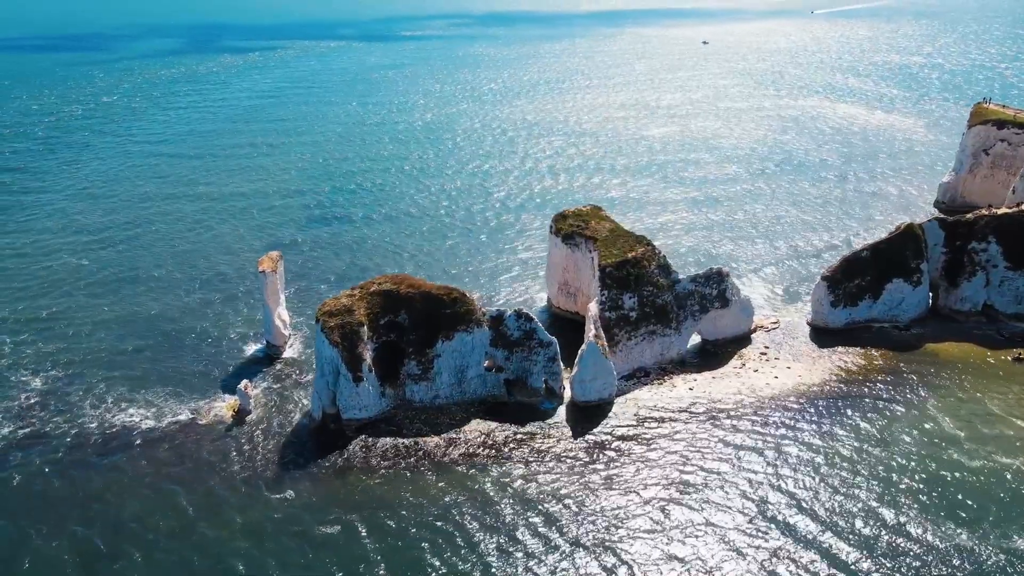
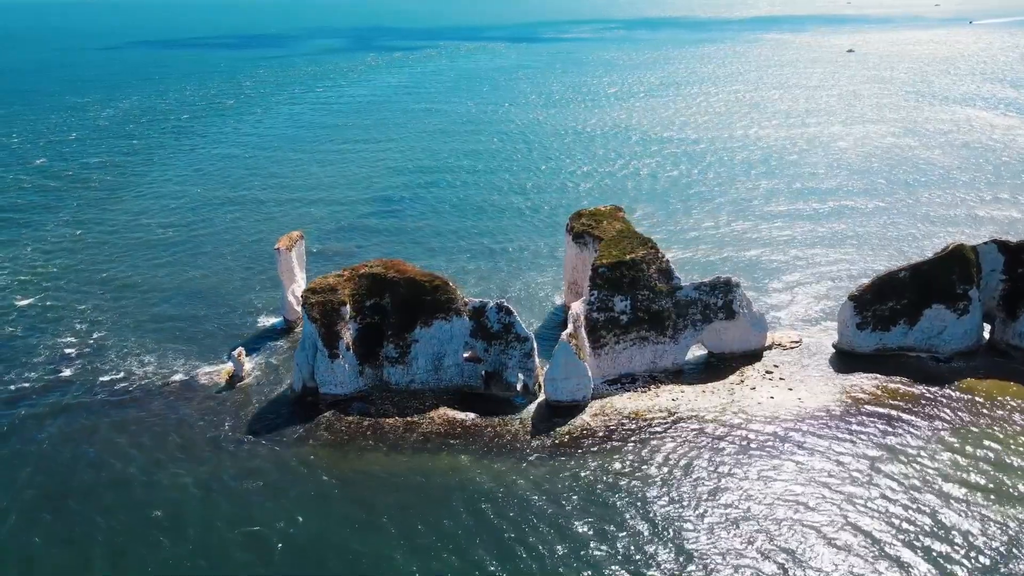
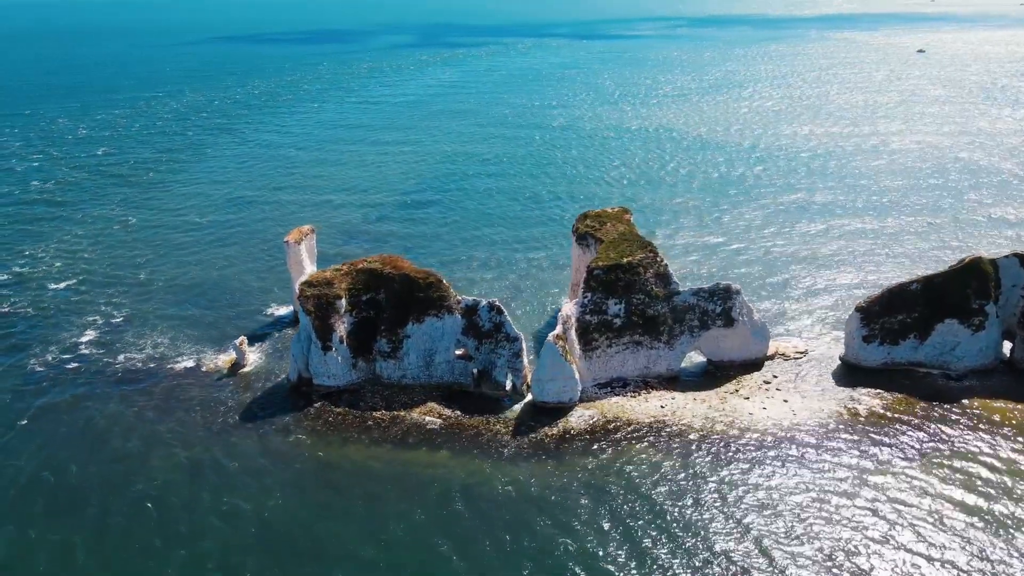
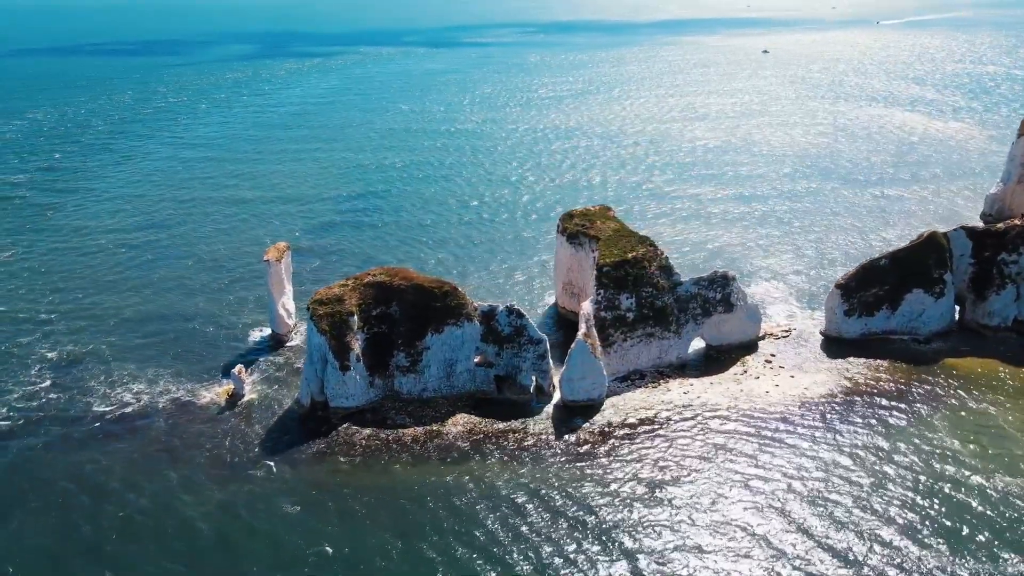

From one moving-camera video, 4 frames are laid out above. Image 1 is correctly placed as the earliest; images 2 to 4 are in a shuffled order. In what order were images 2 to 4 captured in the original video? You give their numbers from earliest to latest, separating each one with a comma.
4, 2, 3
